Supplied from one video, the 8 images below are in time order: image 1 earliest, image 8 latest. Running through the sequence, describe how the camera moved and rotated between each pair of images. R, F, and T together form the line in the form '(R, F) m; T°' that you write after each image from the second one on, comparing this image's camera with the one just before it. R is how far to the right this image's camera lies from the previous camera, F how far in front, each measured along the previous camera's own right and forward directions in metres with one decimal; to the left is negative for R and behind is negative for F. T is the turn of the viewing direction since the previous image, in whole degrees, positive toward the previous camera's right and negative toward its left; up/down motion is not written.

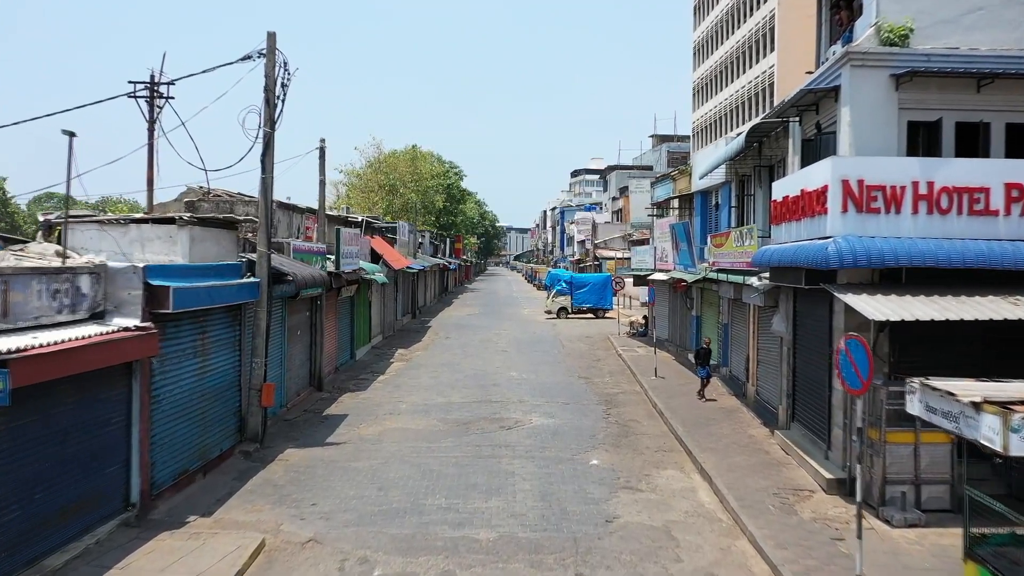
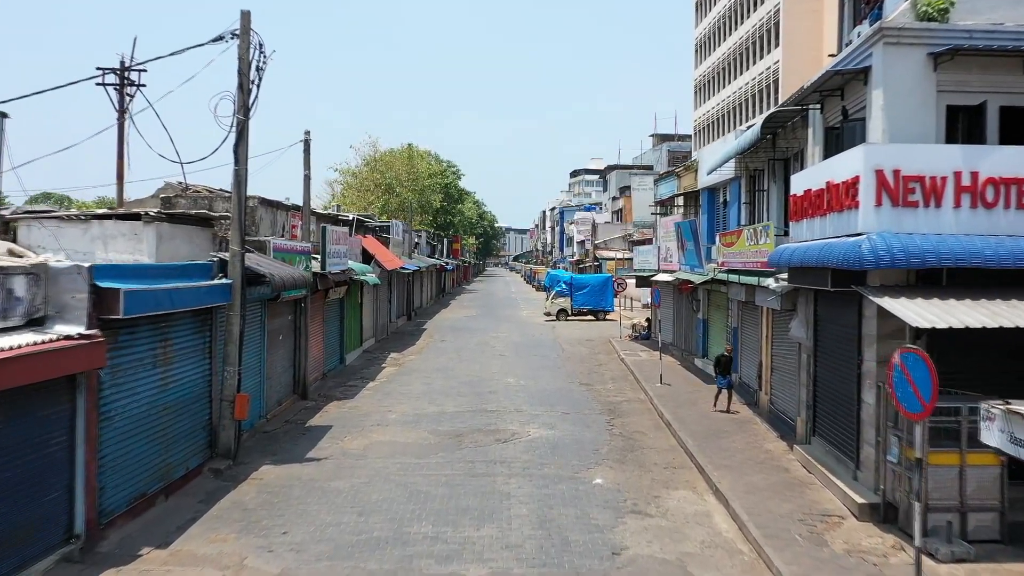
(0.0, +1.0) m; 0°
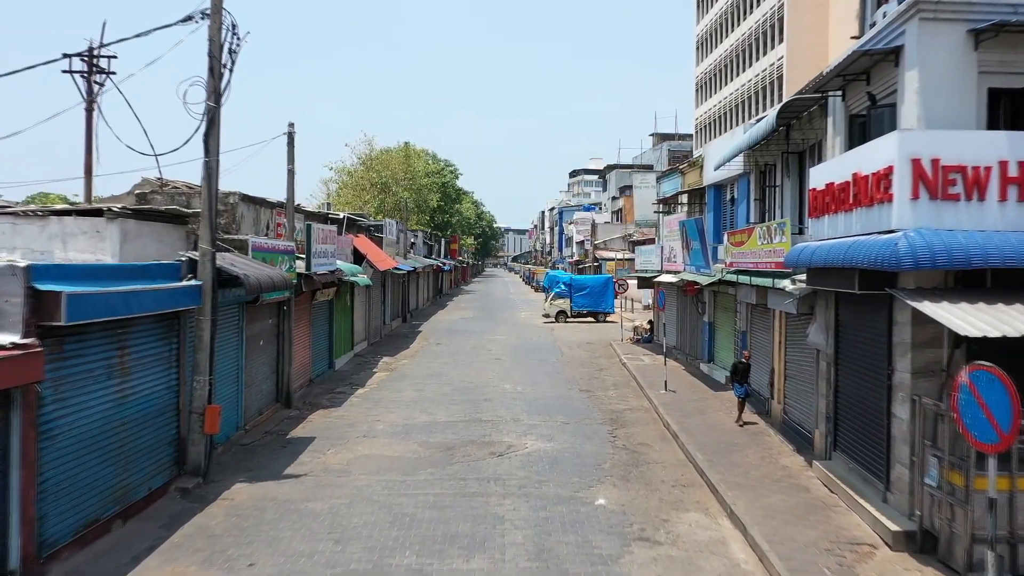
(+0.1, +0.9) m; 0°
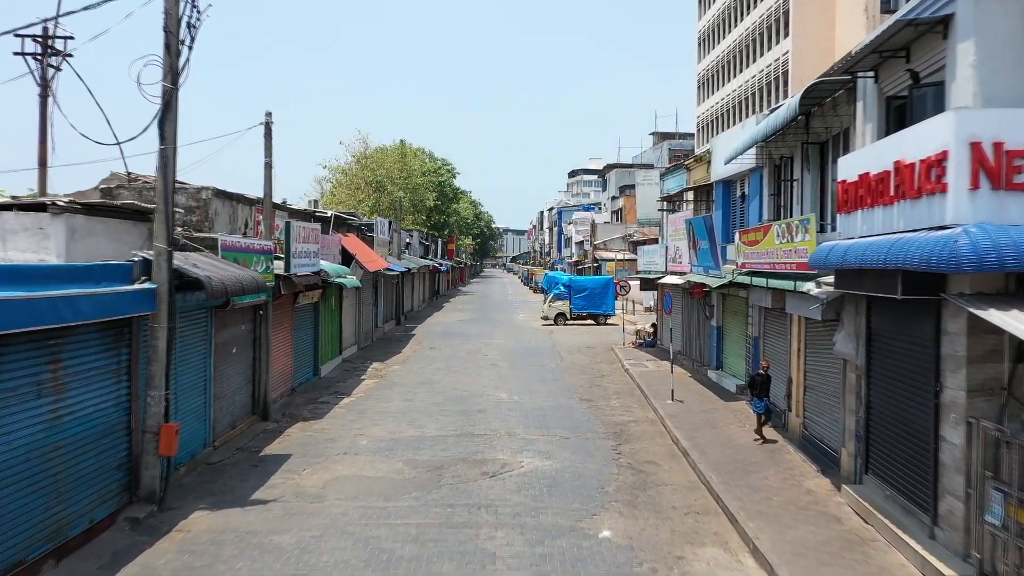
(+0.1, +1.1) m; 0°
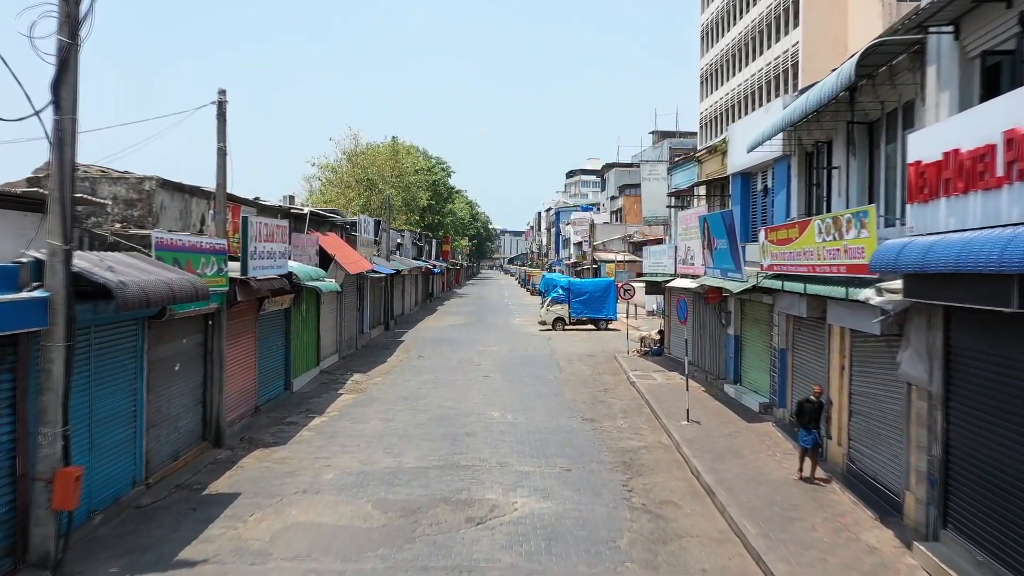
(+0.1, +1.9) m; 0°
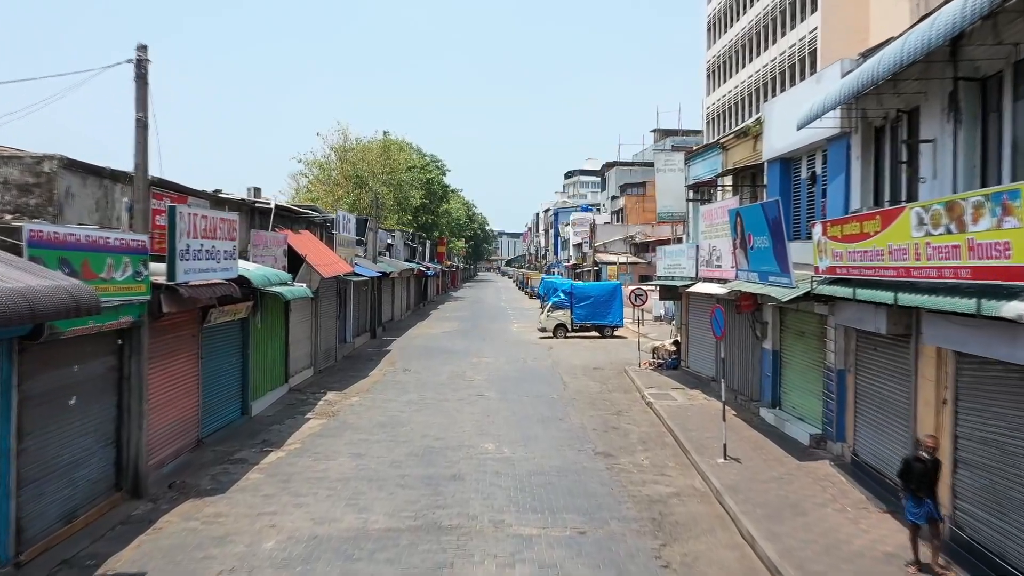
(0.0, +2.6) m; 0°
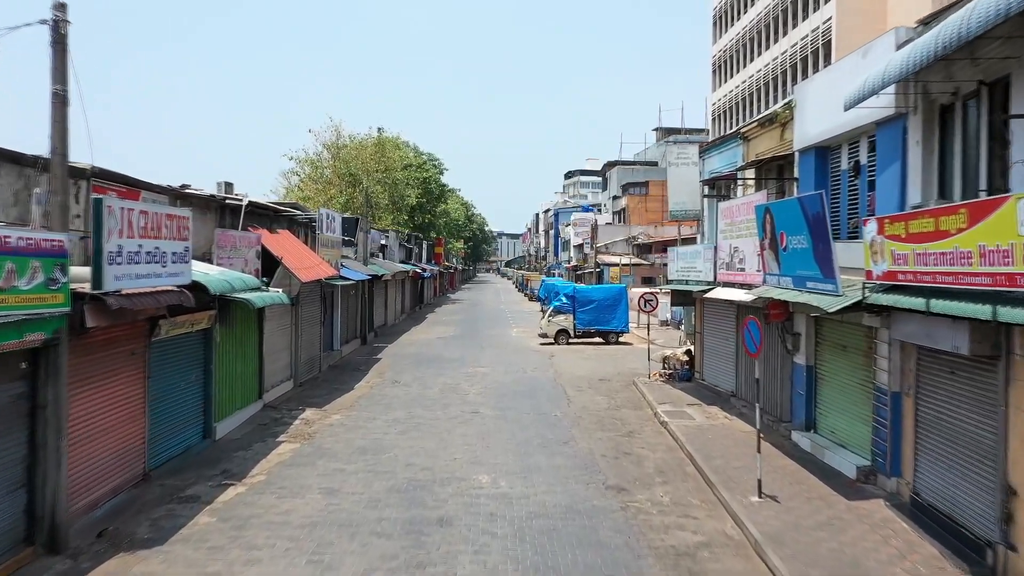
(0.0, +1.7) m; 0°
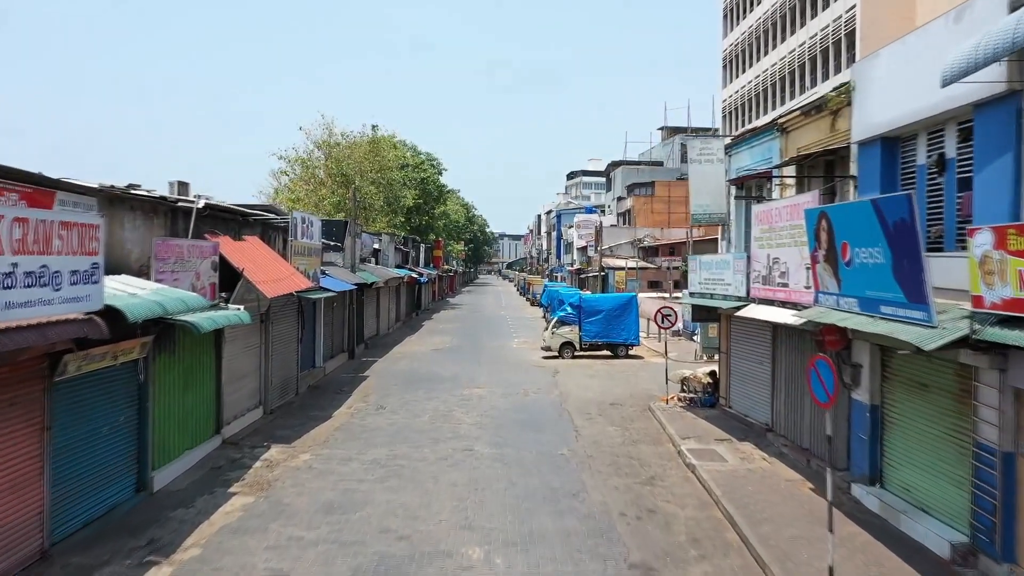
(0.0, +2.2) m; 0°
